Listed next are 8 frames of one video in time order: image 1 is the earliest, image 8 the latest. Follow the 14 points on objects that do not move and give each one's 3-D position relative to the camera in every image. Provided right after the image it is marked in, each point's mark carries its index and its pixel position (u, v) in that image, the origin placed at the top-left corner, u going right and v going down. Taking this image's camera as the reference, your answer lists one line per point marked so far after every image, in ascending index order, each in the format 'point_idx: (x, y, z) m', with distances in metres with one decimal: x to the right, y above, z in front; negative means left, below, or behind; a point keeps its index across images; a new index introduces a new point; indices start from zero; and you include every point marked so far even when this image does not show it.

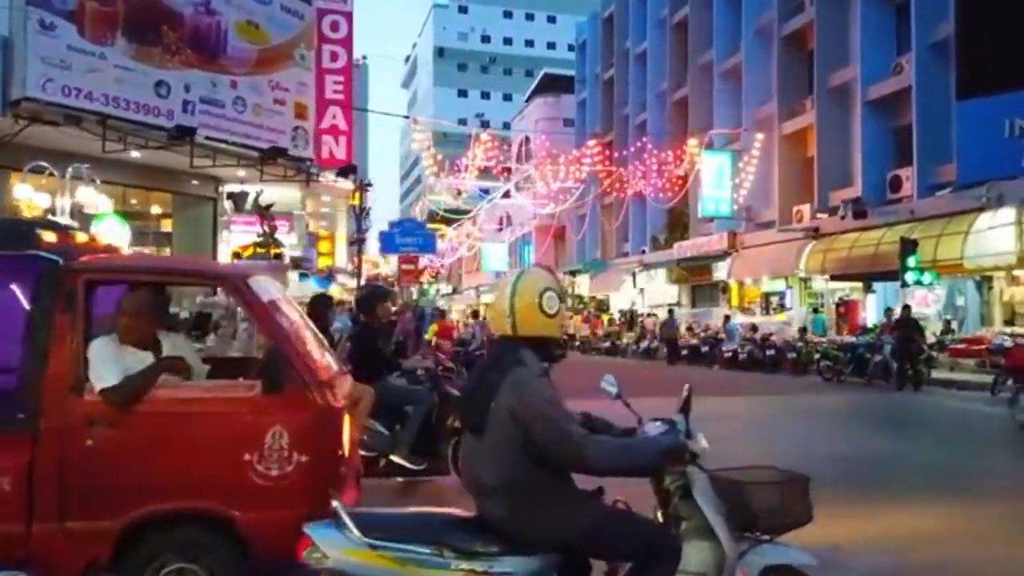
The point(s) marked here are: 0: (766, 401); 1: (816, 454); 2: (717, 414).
0: (+6.3, -2.8, +19.6) m
1: (+4.8, -2.6, +12.6) m
2: (+4.5, -2.7, +17.4) m
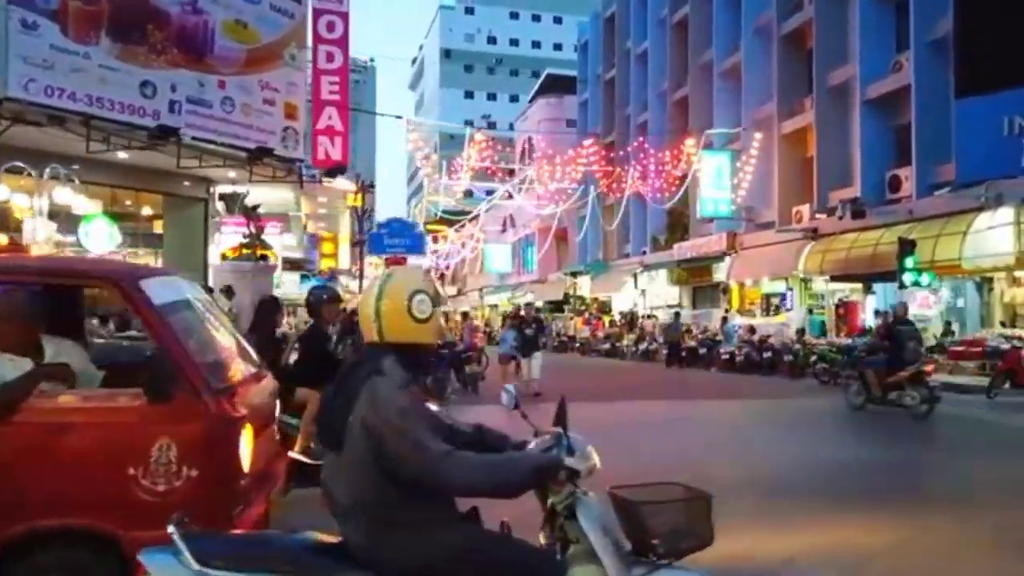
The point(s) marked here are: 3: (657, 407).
0: (+6.0, -2.8, +19.3) m
1: (+4.4, -2.6, +12.2) m
2: (+4.2, -2.8, +17.1) m
3: (+3.2, -2.7, +18.2) m
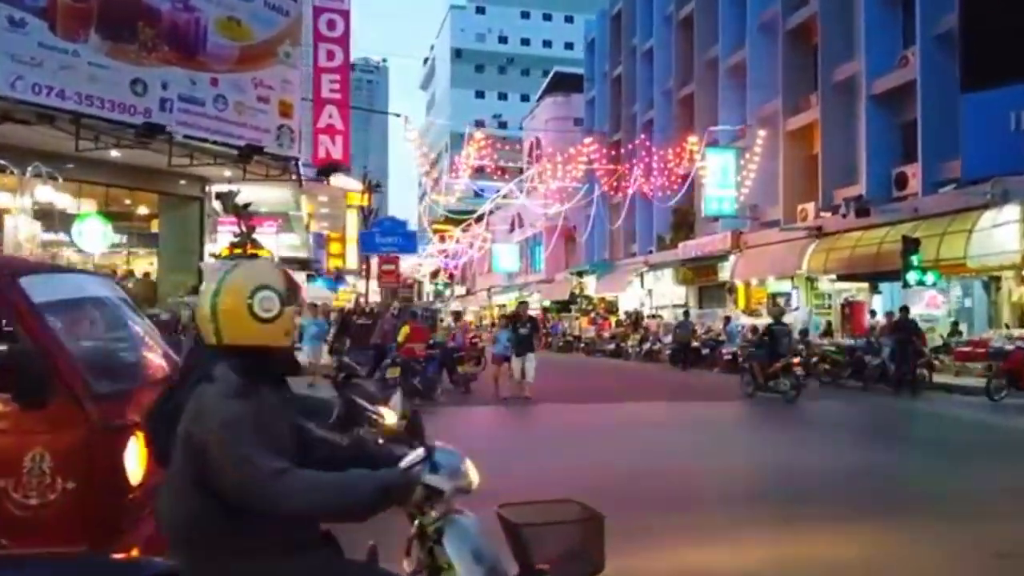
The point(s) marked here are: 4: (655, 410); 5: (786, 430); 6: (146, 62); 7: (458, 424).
0: (+5.8, -2.8, +18.9) m
1: (+4.1, -2.6, +11.9) m
2: (+4.0, -2.7, +16.7) m
3: (+3.1, -2.7, +17.8) m
4: (+3.1, -2.7, +17.6) m
5: (+5.2, -2.7, +15.2) m
6: (-9.3, +5.7, +20.0) m
7: (-1.1, -2.6, +15.1) m
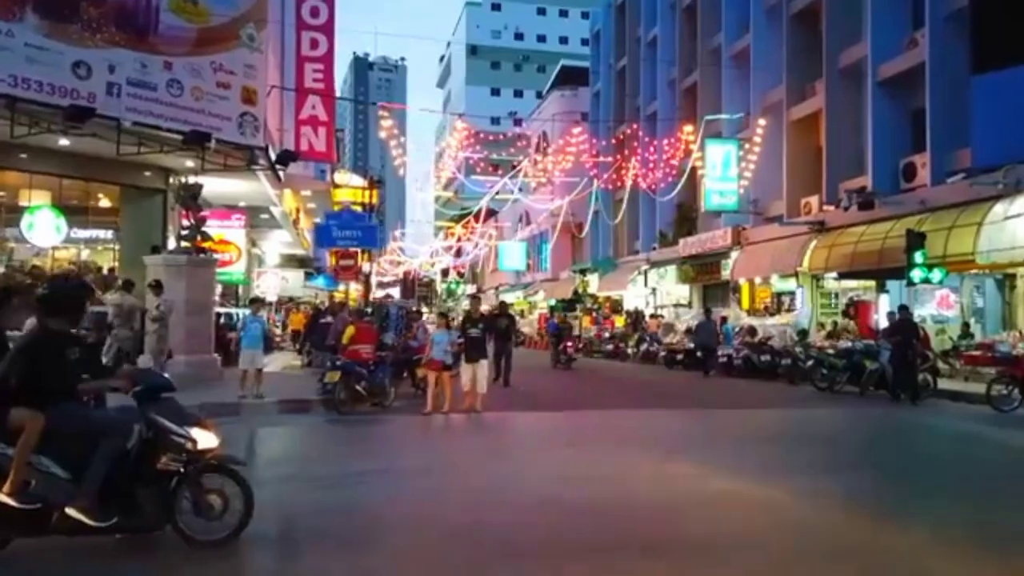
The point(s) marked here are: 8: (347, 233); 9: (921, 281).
0: (+5.0, -2.8, +17.3) m
1: (+3.1, -2.6, +10.3) m
2: (+3.1, -2.7, +15.2) m
3: (+2.2, -2.7, +16.3) m
4: (+2.2, -2.7, +16.1) m
5: (+4.3, -2.7, +13.7) m
6: (-10.1, +5.8, +18.8) m
7: (-2.0, -2.5, +13.7) m
8: (-3.9, +1.3, +18.7) m
9: (+10.2, +0.2, +19.6) m
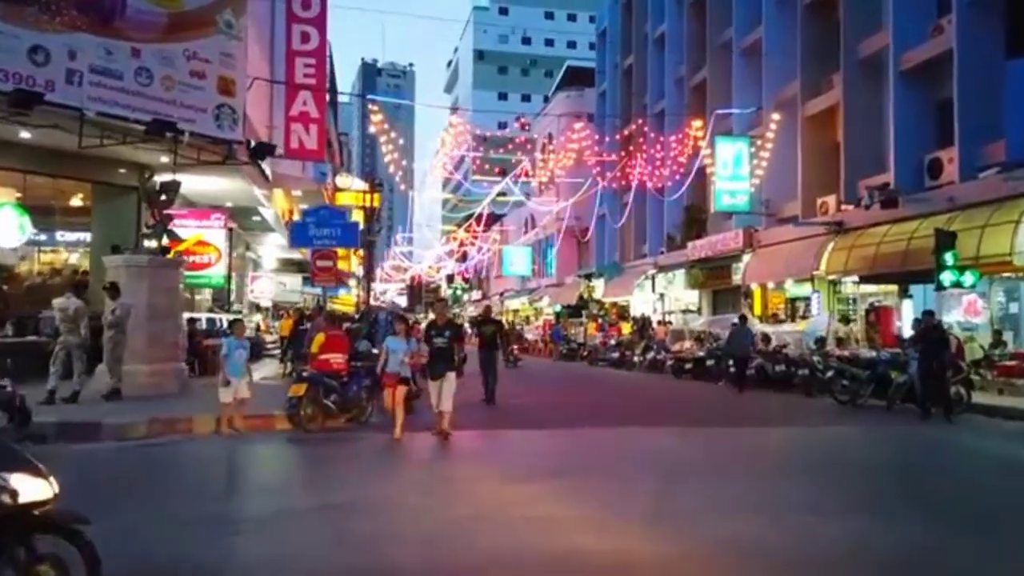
0: (+4.8, -2.8, +15.7) m
1: (+2.8, -2.6, +8.7) m
2: (+2.9, -2.7, +13.6) m
3: (+2.0, -2.7, +14.7) m
4: (+2.0, -2.7, +14.5) m
5: (+4.1, -2.7, +12.1) m
6: (-10.2, +5.8, +17.4) m
7: (-2.3, -2.5, +12.2) m
8: (-4.1, +1.2, +17.2) m
9: (+10.0, +0.1, +17.9) m
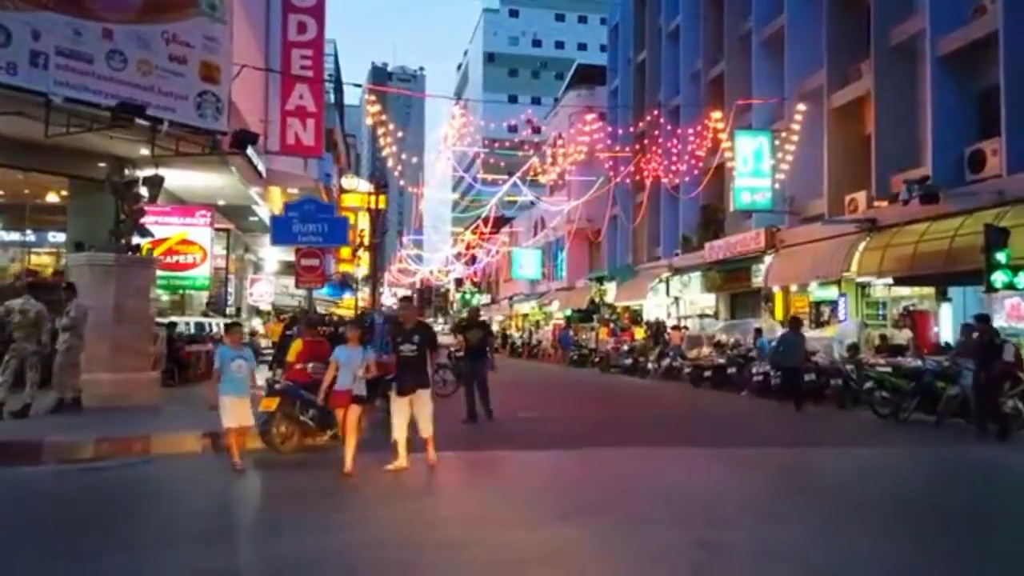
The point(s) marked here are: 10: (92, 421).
0: (+4.9, -2.9, +14.0) m
1: (+2.8, -2.6, +7.0) m
2: (+3.0, -2.8, +11.9) m
3: (+2.1, -2.7, +13.0) m
4: (+2.1, -2.7, +12.9) m
5: (+4.1, -2.7, +10.4) m
6: (-10.1, +5.7, +15.9) m
7: (-2.3, -2.5, +10.6) m
8: (-4.0, +1.2, +15.6) m
9: (+10.1, 0.0, +16.1) m
10: (-7.0, -2.2, +13.1) m
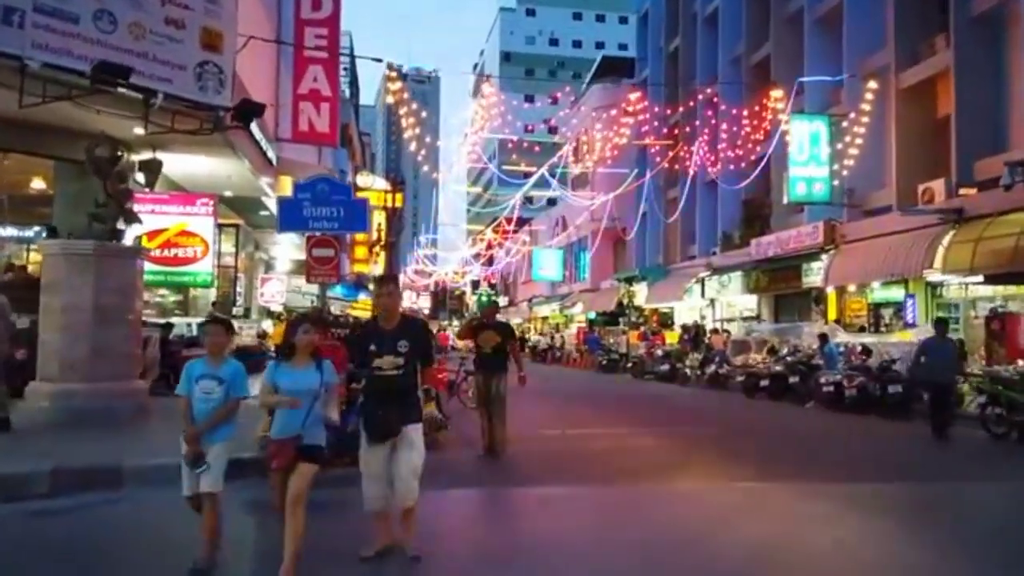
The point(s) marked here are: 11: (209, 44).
0: (+5.7, -2.8, +11.5) m
1: (+3.5, -2.5, +4.6) m
2: (+3.7, -2.7, +9.4) m
3: (+2.8, -2.7, +10.6) m
4: (+2.9, -2.7, +10.4) m
5: (+4.8, -2.7, +7.9) m
6: (-9.3, +5.8, +13.7) m
7: (-1.5, -2.4, +8.2) m
8: (-3.2, +1.3, +13.3) m
9: (+11.0, +0.1, +13.5) m
10: (-6.2, -2.1, +10.7) m
11: (-6.5, +5.2, +16.8) m
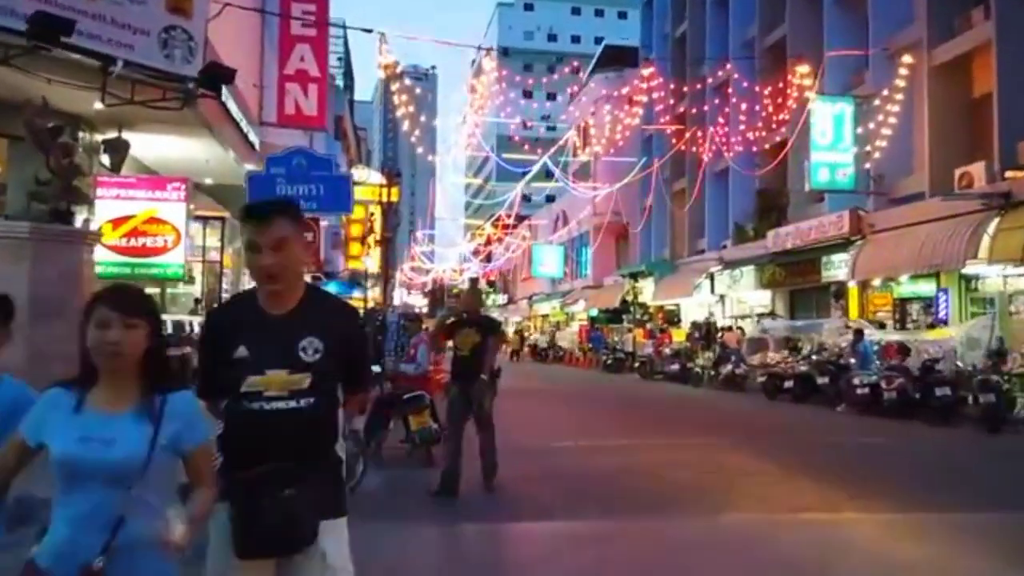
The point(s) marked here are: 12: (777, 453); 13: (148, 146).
0: (+5.8, -2.6, +9.7) m
1: (+3.6, -2.3, +2.8) m
2: (+3.8, -2.5, +7.7) m
3: (+2.9, -2.5, +8.8) m
4: (+3.0, -2.5, +8.6) m
5: (+4.9, -2.5, +6.1) m
6: (-9.2, +6.0, +11.9) m
7: (-1.4, -2.3, +6.4) m
8: (-3.1, +1.5, +11.5) m
9: (+11.0, +0.2, +11.8) m
10: (-6.1, -2.0, +8.9) m
11: (-6.4, +5.4, +15.0) m
12: (+4.4, -2.7, +13.0) m
13: (-8.8, +3.4, +19.0) m
